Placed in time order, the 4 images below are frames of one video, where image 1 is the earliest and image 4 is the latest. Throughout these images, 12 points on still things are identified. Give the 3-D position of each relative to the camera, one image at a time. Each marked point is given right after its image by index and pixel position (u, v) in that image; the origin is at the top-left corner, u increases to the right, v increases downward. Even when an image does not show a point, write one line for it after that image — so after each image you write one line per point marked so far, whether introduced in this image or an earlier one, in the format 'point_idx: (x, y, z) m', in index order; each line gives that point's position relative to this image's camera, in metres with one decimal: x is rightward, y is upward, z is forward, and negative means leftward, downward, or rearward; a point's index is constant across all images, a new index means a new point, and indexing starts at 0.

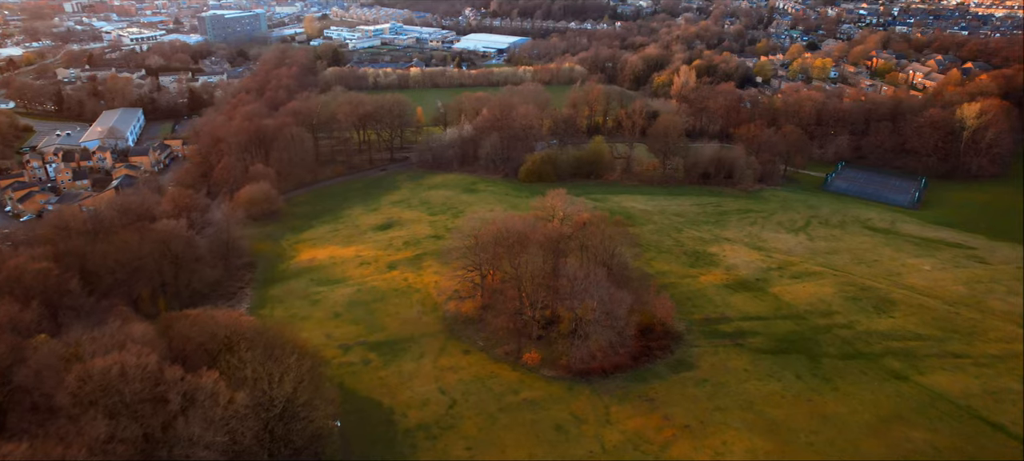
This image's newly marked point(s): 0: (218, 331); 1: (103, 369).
0: (-8.3, -2.9, +16.9) m
1: (-10.0, -3.4, +14.6) m
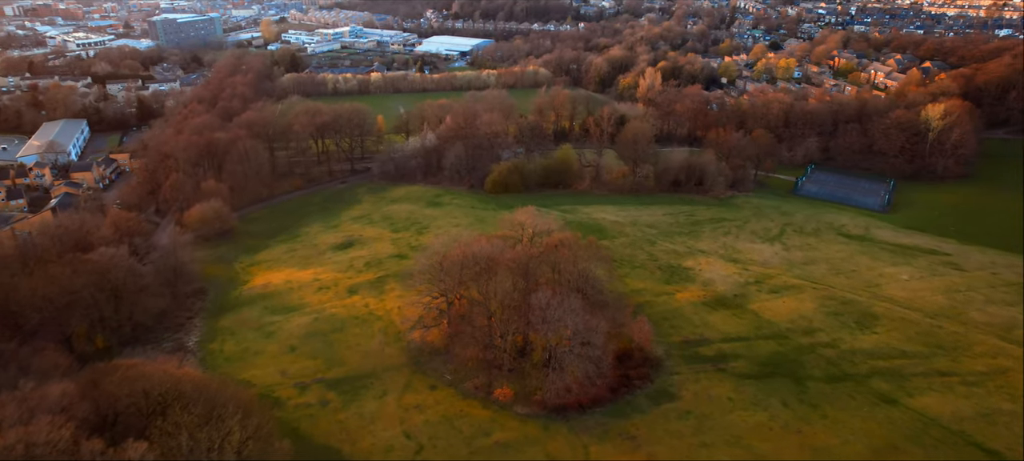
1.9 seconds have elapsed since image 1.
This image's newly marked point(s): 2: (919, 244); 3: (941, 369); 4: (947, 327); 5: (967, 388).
0: (-9.0, -3.9, +15.0) m
1: (-10.6, -4.5, +12.6) m
2: (+12.4, -0.3, +18.6) m
3: (+11.4, -3.6, +16.1) m
4: (+11.1, -2.4, +15.5) m
5: (+10.7, -3.7, +14.4) m
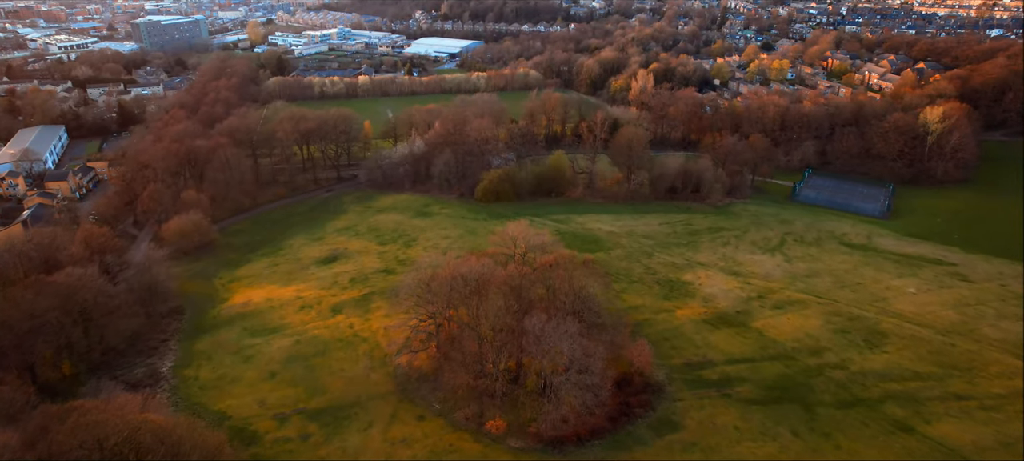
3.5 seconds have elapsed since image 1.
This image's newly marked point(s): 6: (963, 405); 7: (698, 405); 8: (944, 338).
0: (-9.2, -4.6, +13.7) m
1: (-10.7, -5.2, +11.2) m
2: (+12.1, -0.8, +17.5) m
3: (+11.2, -4.2, +15.0) m
4: (+10.9, -2.9, +14.4) m
5: (+10.6, -4.2, +13.3) m
6: (+11.3, -4.4, +14.9) m
7: (+6.1, -5.7, +19.6) m
8: (+11.1, -2.8, +15.2) m
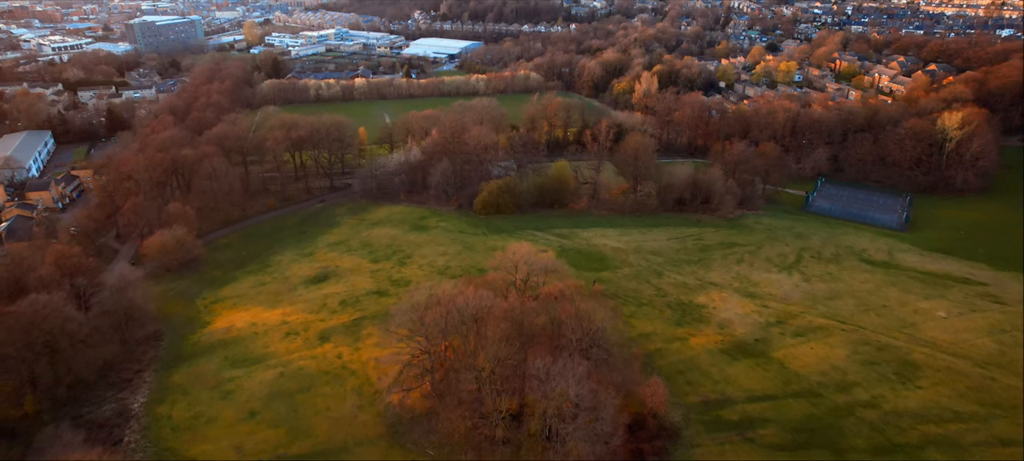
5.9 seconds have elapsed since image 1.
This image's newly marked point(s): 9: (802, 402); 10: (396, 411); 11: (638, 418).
0: (-9.2, -5.5, +12.0) m
1: (-10.7, -6.1, +9.5) m
2: (+12.2, -1.6, +15.8) m
3: (+11.2, -5.0, +13.2) m
4: (+10.9, -3.7, +12.7) m
5: (+10.6, -5.0, +11.5) m
6: (+11.3, -5.3, +13.2) m
7: (+6.1, -6.5, +17.9) m
8: (+11.1, -3.6, +13.4) m
9: (+9.4, -5.5, +19.5) m
10: (-3.8, -5.8, +19.5) m
11: (+3.9, -5.8, +18.8) m
